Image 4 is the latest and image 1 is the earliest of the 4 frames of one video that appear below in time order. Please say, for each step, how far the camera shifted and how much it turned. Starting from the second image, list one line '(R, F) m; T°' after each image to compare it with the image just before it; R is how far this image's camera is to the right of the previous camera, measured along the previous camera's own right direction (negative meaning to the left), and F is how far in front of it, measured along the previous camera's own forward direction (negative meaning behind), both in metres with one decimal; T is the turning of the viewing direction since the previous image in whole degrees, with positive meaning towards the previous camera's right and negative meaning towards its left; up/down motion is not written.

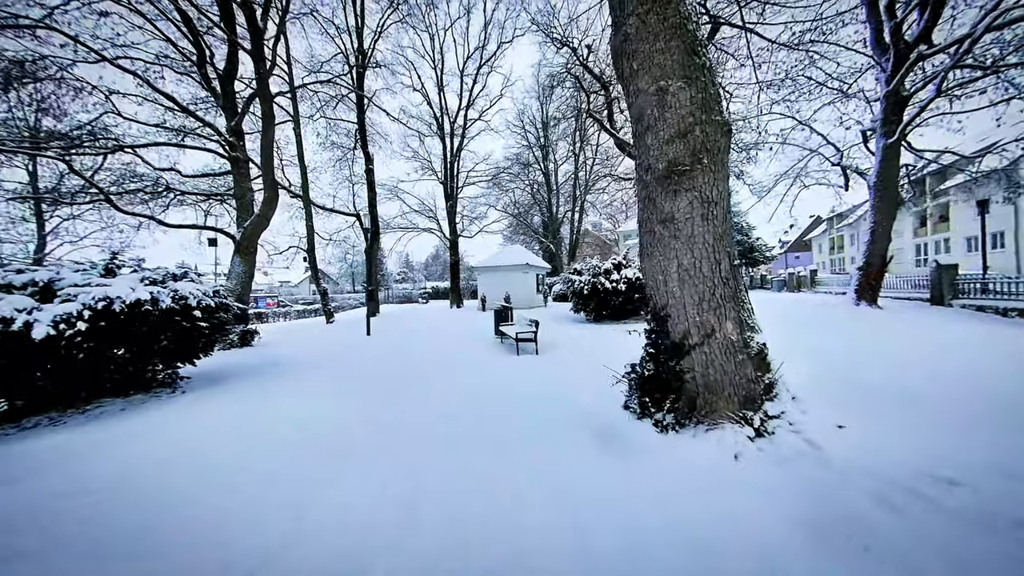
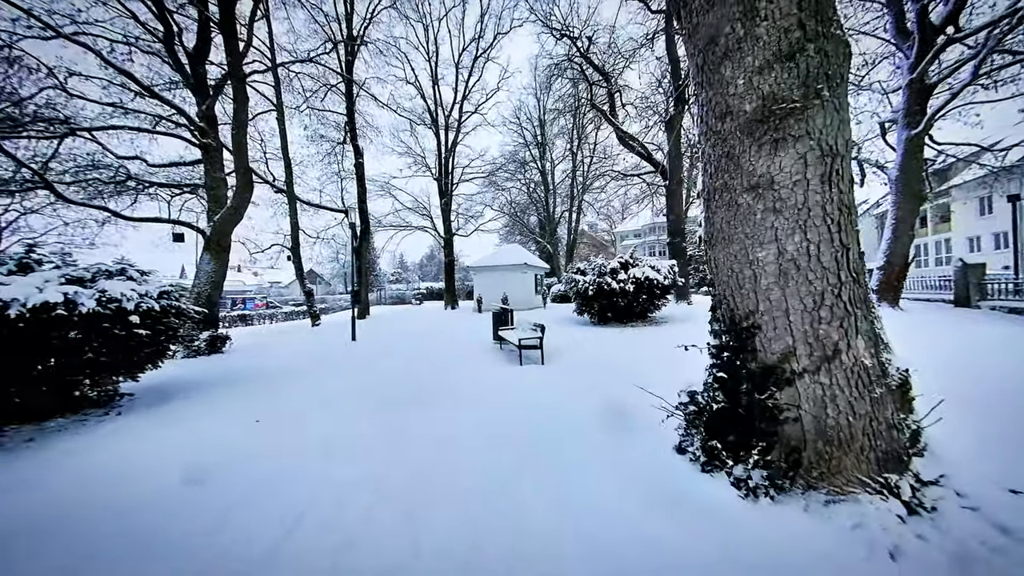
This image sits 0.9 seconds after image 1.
(-0.1, +0.7) m; +1°
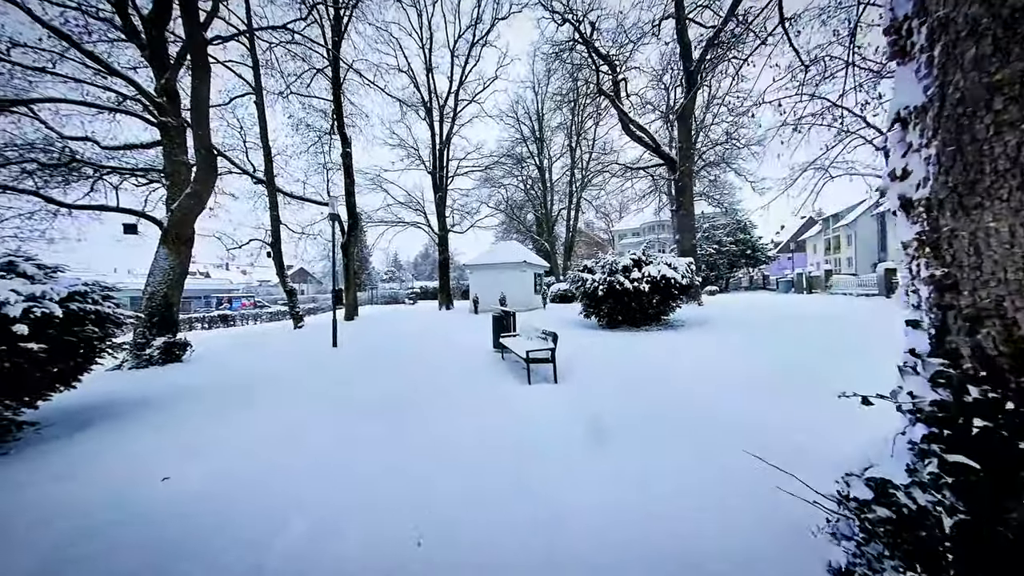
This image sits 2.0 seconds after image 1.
(-0.1, +0.8) m; +1°
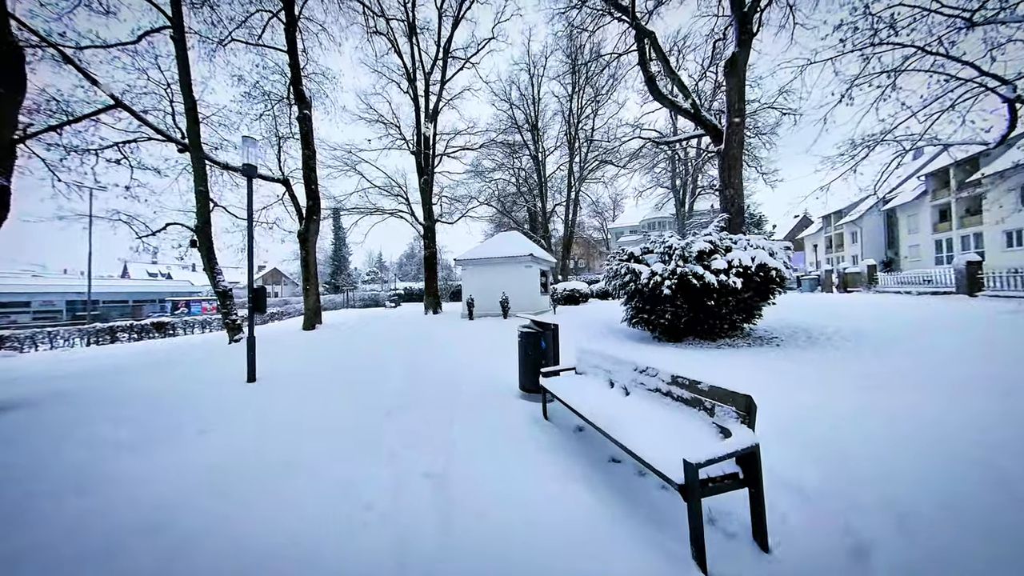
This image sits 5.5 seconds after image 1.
(-0.4, +2.5) m; +2°
